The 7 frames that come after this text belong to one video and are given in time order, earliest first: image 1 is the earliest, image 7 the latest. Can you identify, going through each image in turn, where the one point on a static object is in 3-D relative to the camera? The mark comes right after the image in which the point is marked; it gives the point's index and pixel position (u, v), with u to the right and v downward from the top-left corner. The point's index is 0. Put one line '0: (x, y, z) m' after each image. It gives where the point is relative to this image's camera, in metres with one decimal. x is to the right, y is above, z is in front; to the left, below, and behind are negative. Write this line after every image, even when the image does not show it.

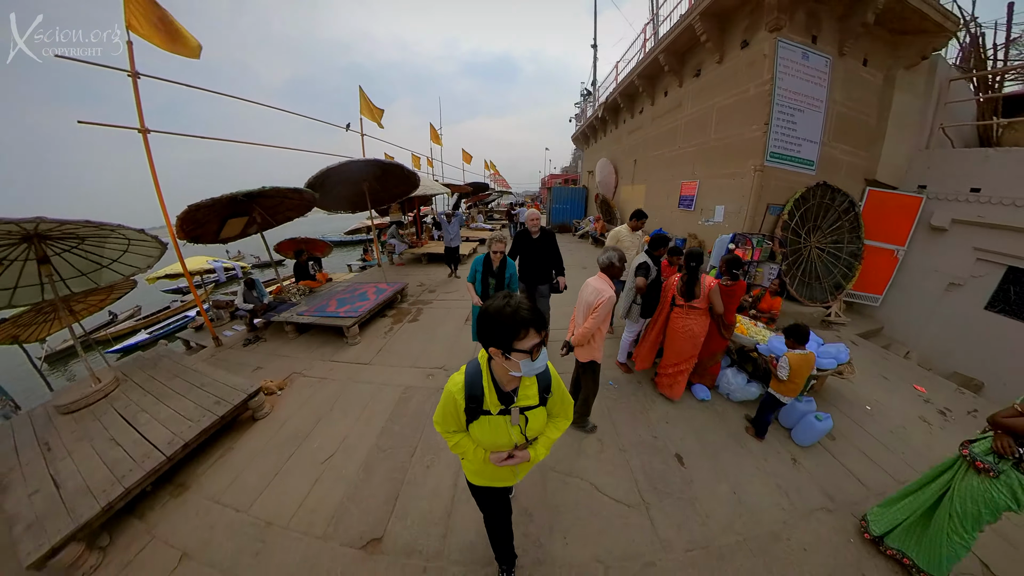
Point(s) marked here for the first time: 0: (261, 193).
0: (-3.3, +1.2, +4.5) m
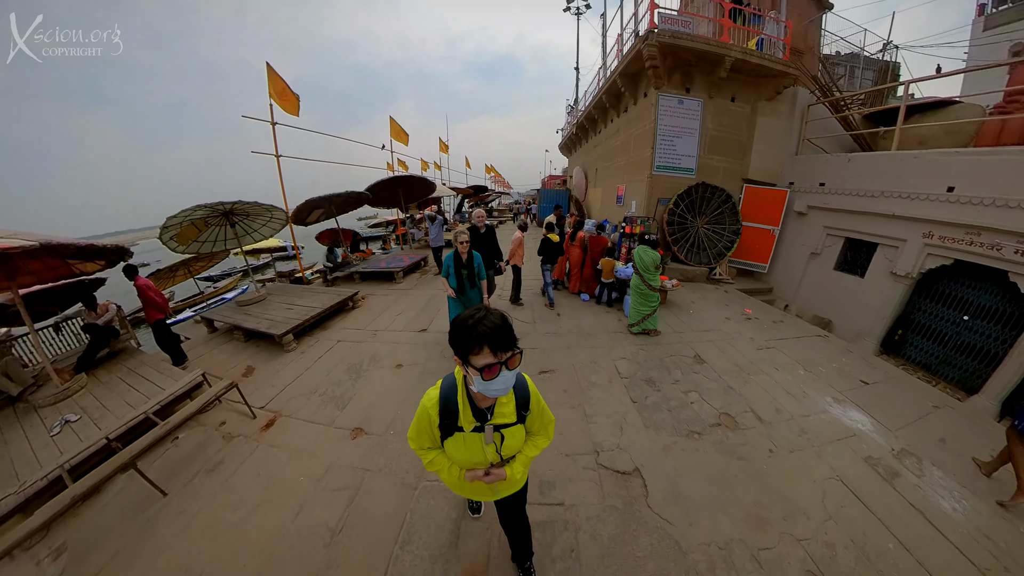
0: (-3.7, +2.0, +7.2) m
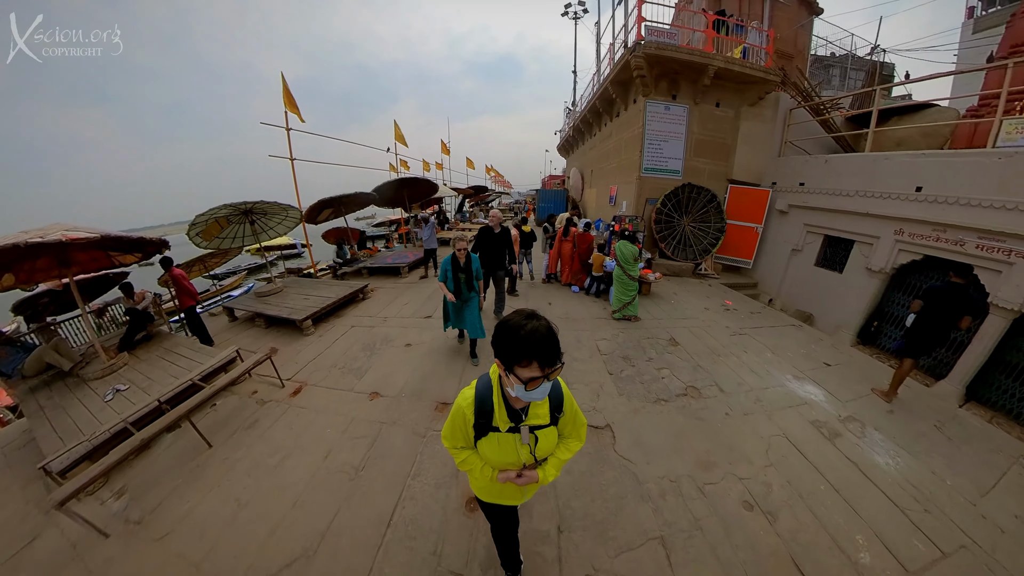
0: (-3.8, +2.1, +7.8) m
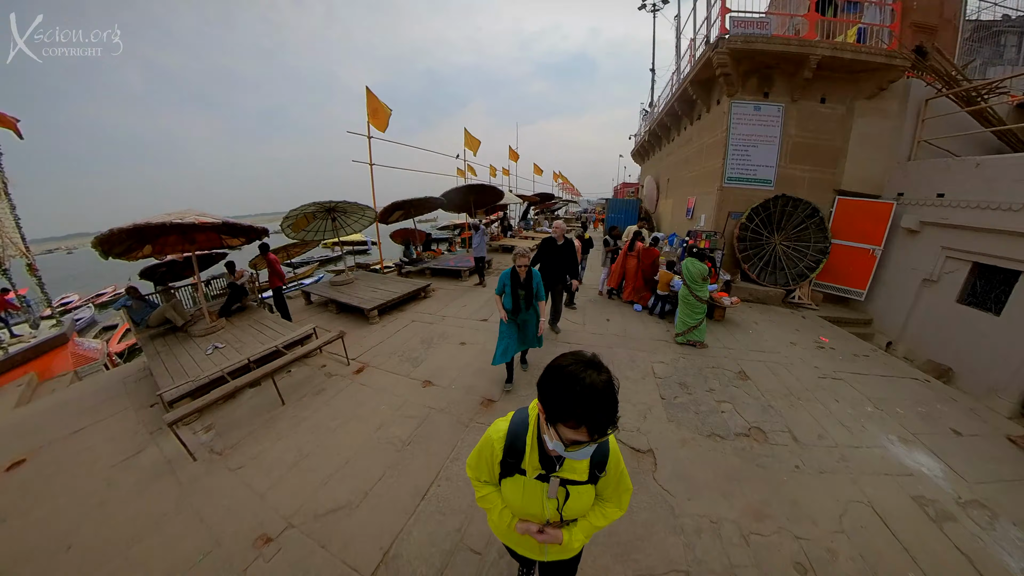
0: (-2.1, +2.2, +8.5) m
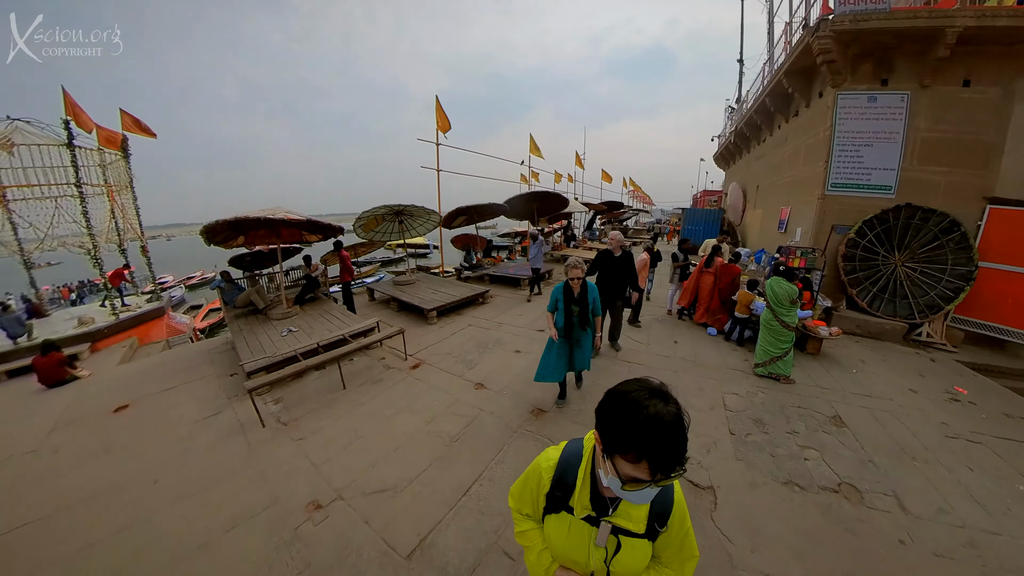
0: (-0.4, +2.1, +8.7) m
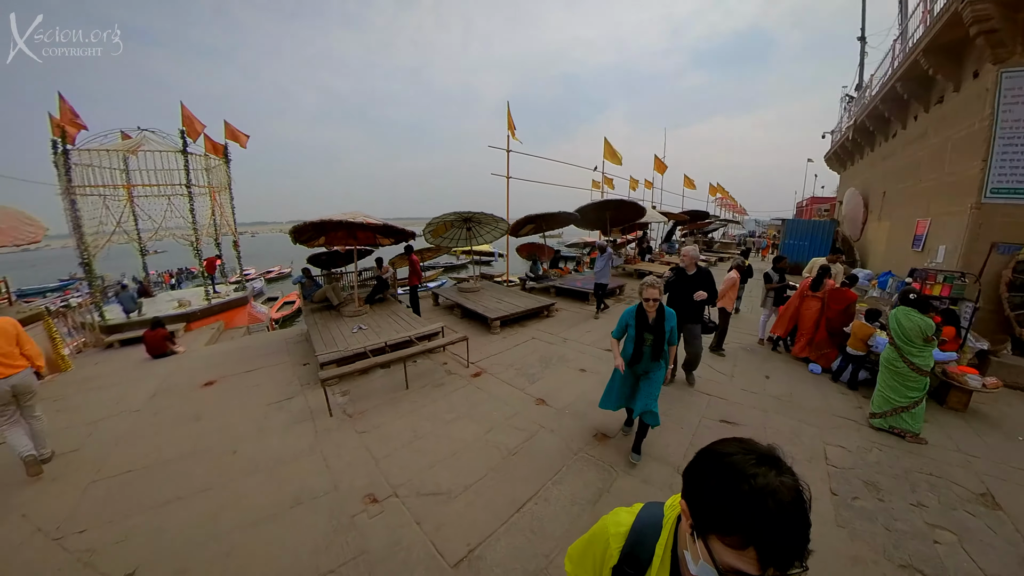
0: (+1.1, +2.0, +8.3) m
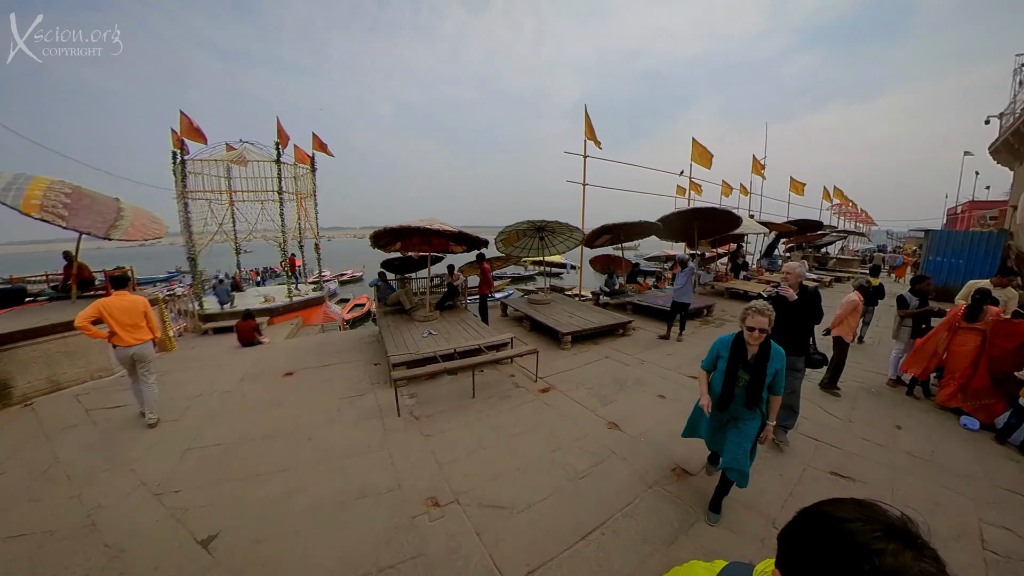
0: (+2.5, +1.8, +7.8) m
